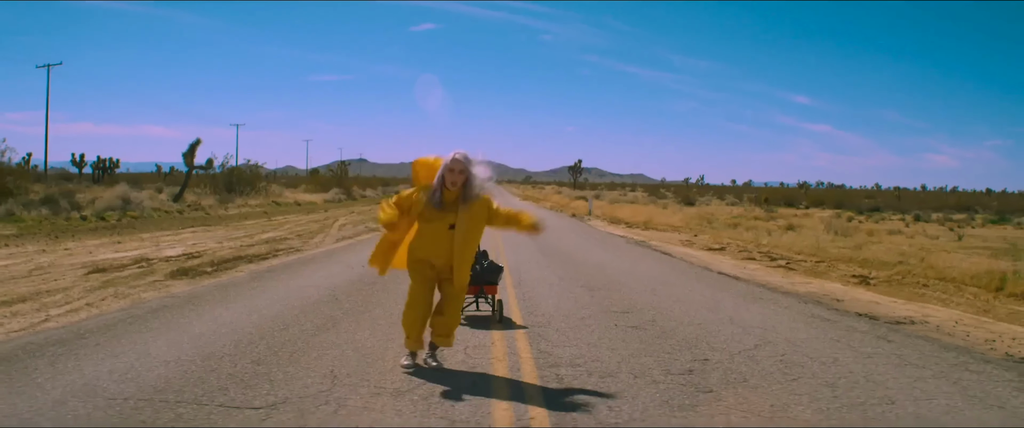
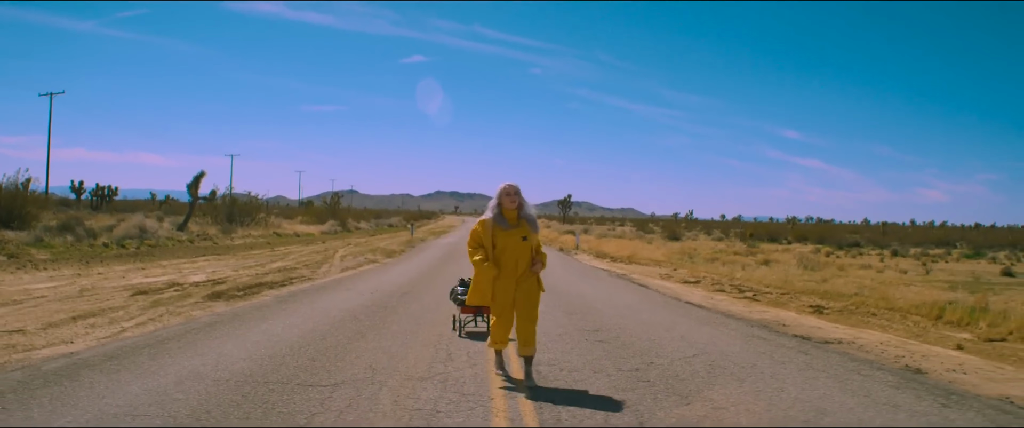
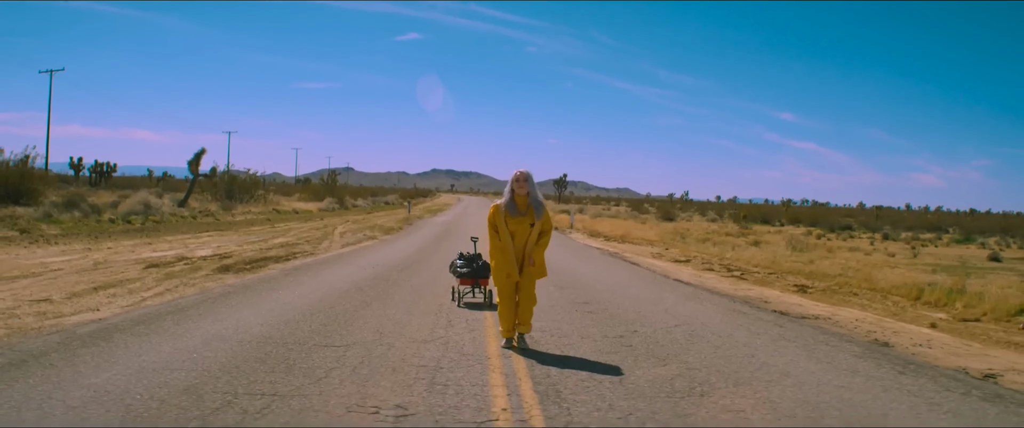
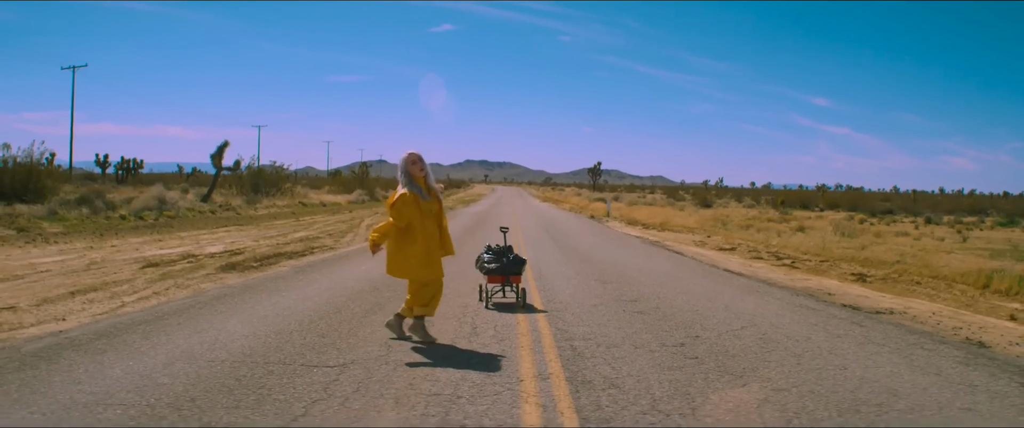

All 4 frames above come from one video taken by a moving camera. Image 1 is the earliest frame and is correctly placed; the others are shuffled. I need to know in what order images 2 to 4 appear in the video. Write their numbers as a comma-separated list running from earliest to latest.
4, 2, 3
